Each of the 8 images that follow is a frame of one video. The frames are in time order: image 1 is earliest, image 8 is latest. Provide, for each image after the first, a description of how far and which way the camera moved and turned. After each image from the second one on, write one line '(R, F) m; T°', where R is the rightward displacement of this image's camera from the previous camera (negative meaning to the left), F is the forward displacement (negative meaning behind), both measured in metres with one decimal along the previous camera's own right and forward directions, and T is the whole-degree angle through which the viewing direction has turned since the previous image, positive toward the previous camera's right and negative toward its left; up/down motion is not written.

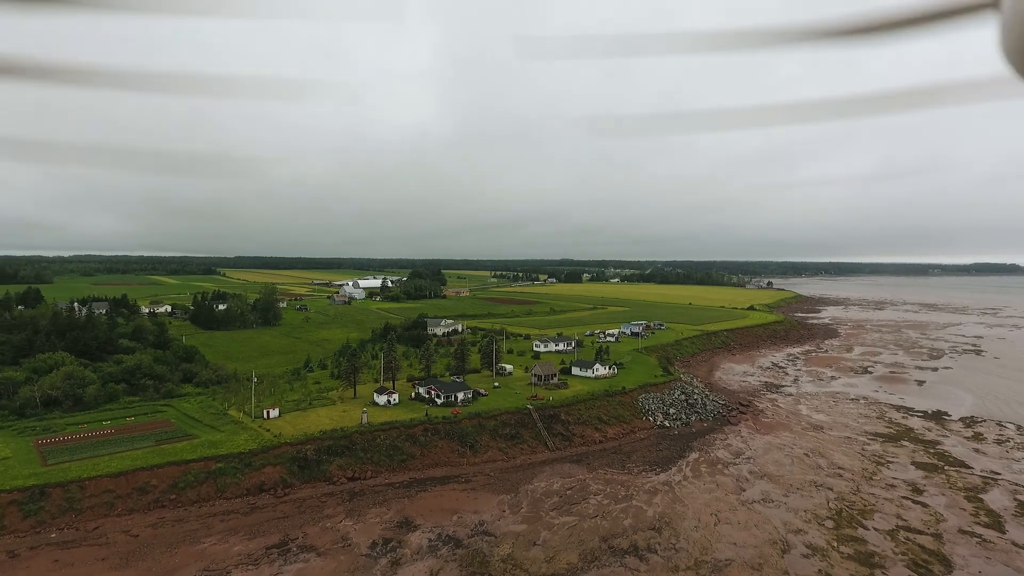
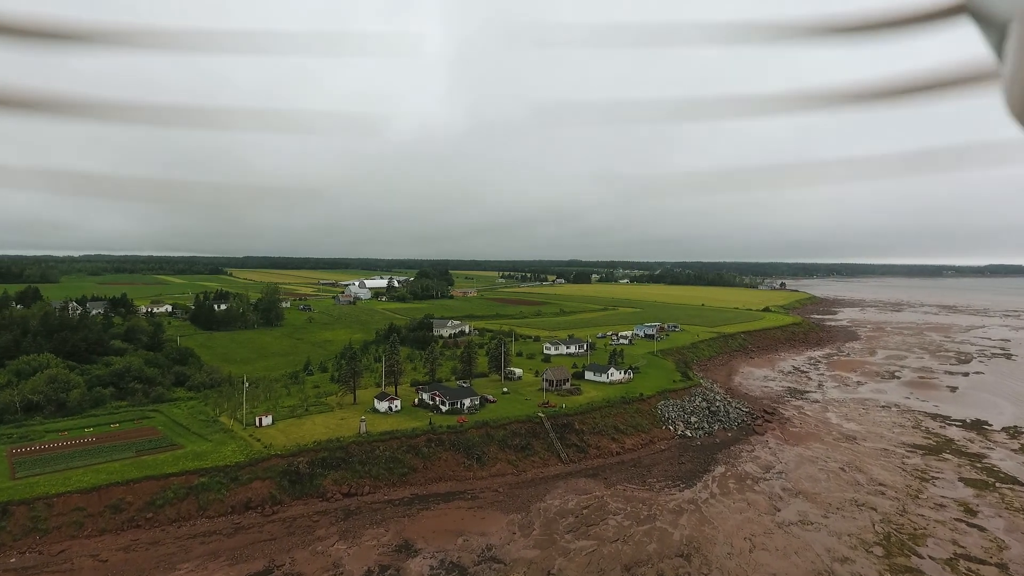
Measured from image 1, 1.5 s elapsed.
(-0.2, +2.5) m; -1°
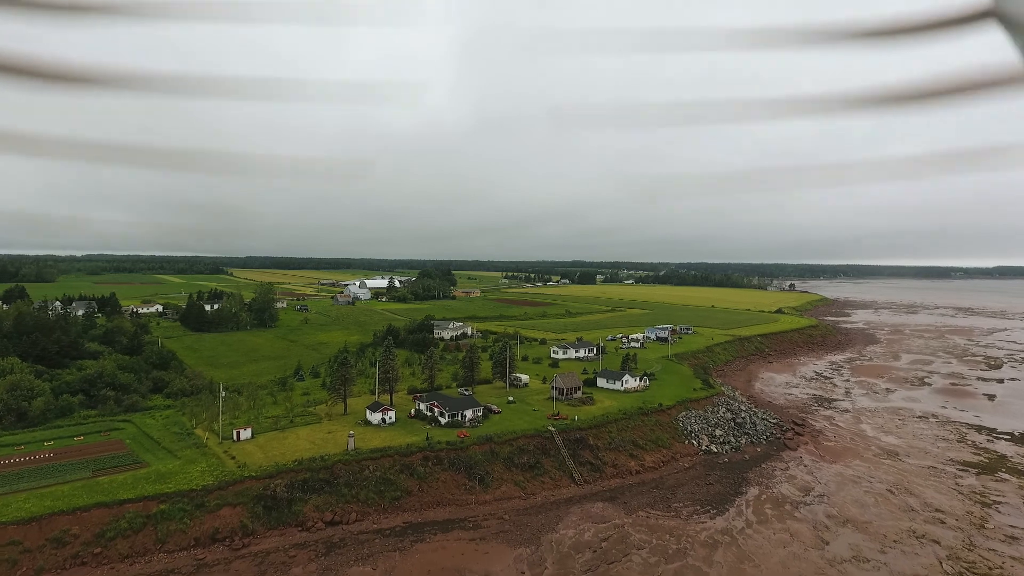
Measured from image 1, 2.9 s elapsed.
(-0.2, +3.3) m; 0°
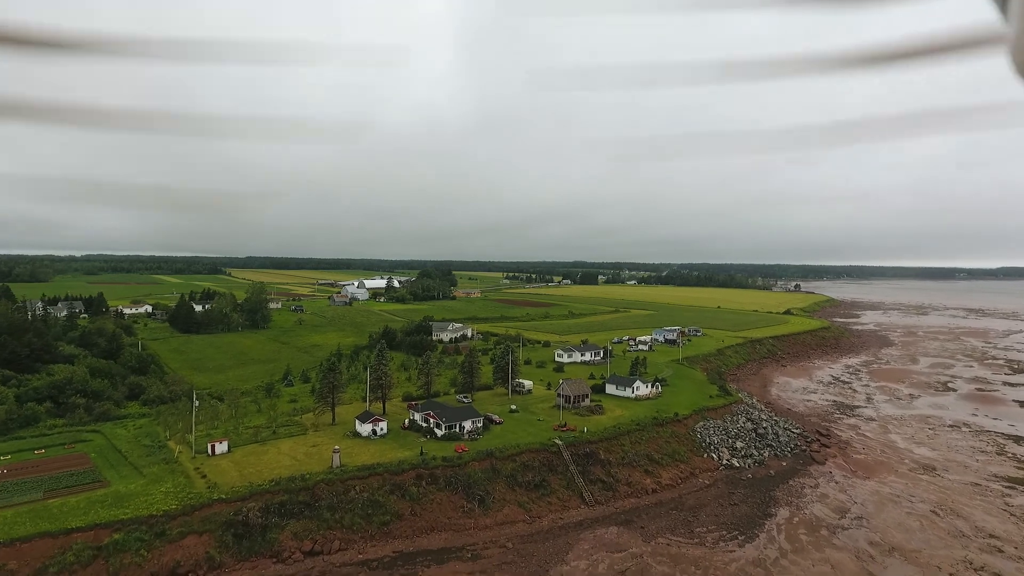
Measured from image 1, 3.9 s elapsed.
(-0.1, +2.7) m; 0°
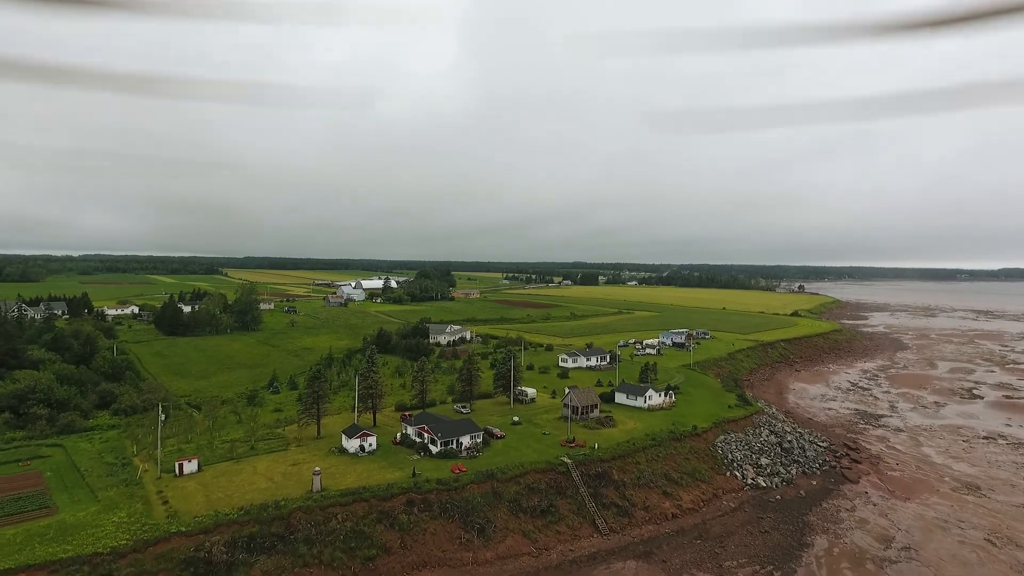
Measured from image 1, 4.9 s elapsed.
(-0.2, +2.7) m; 0°
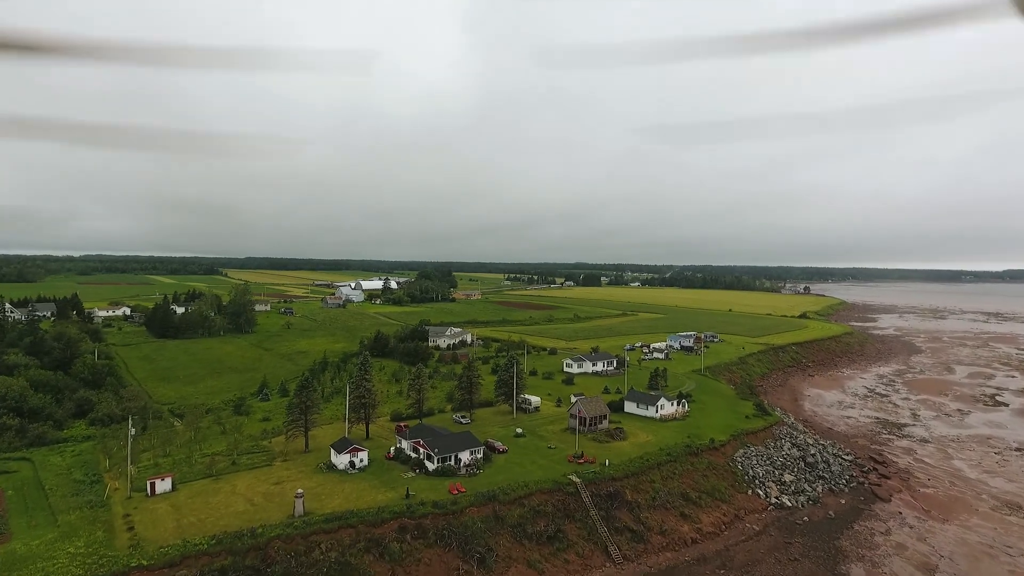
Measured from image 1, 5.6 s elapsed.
(-0.1, +2.0) m; 0°
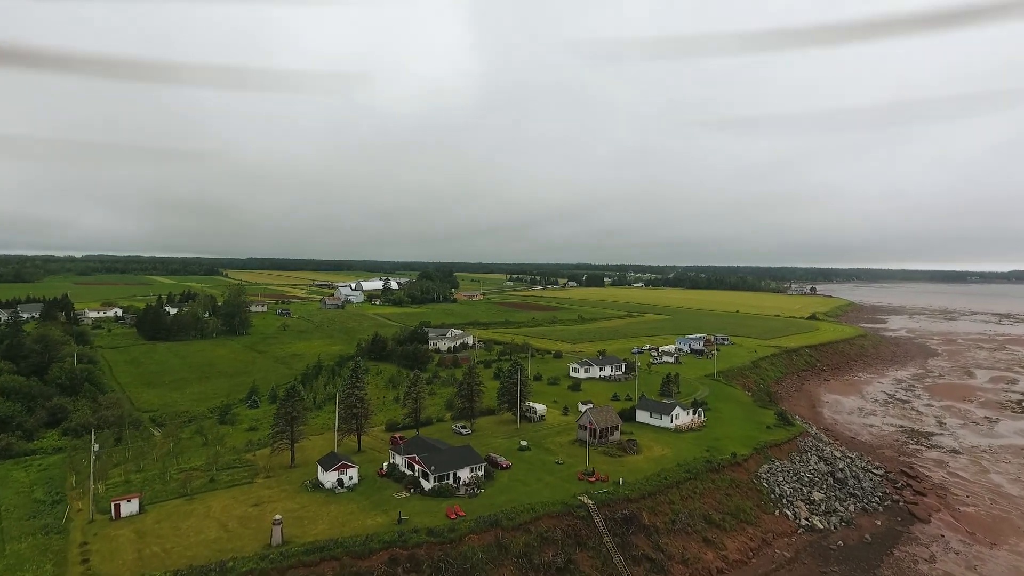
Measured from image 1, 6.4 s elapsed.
(-0.1, +2.1) m; 0°
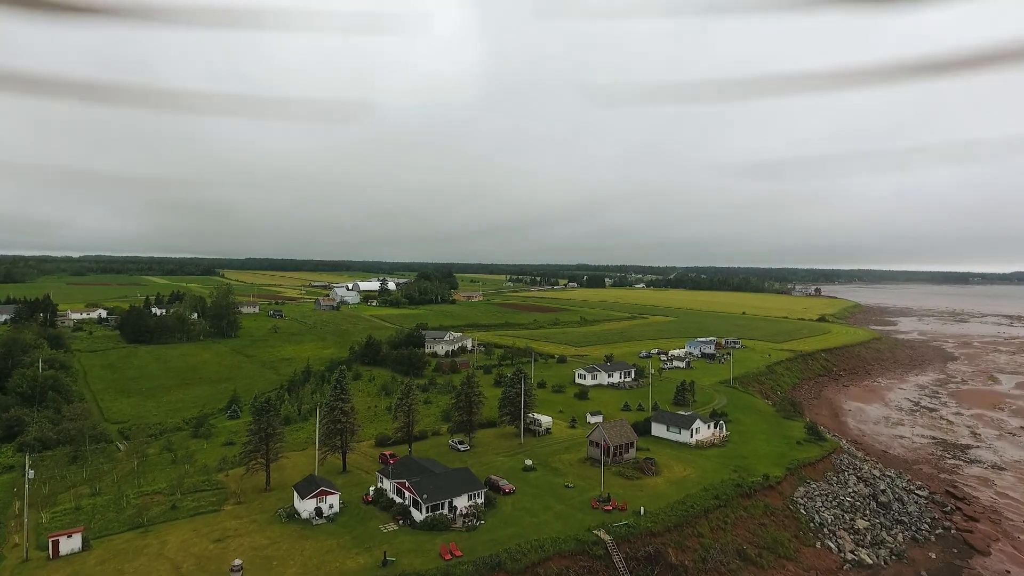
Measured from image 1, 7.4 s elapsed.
(-0.2, +2.7) m; 0°
